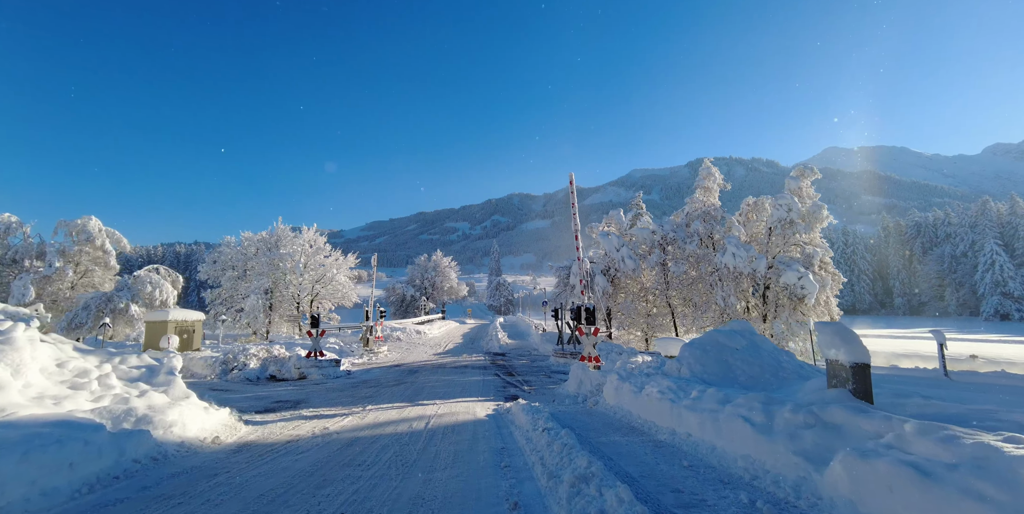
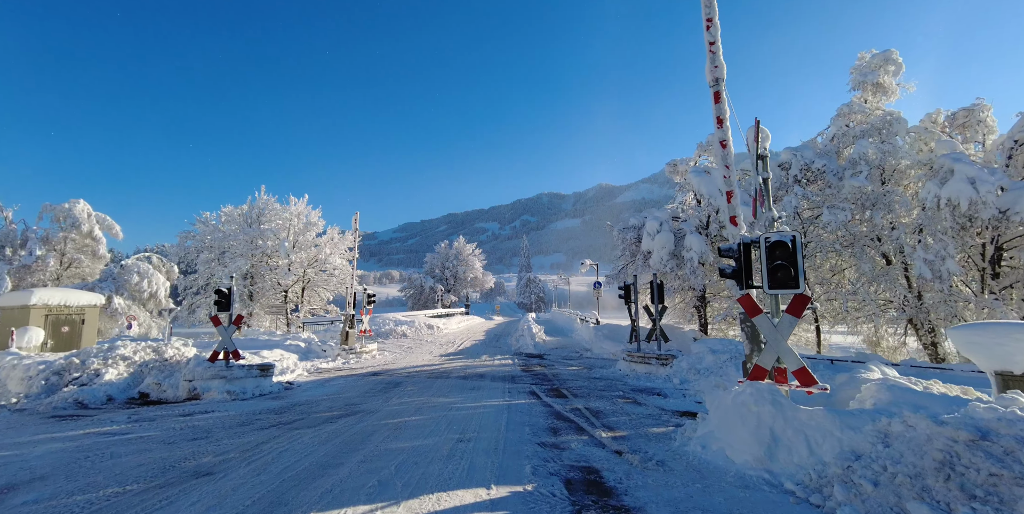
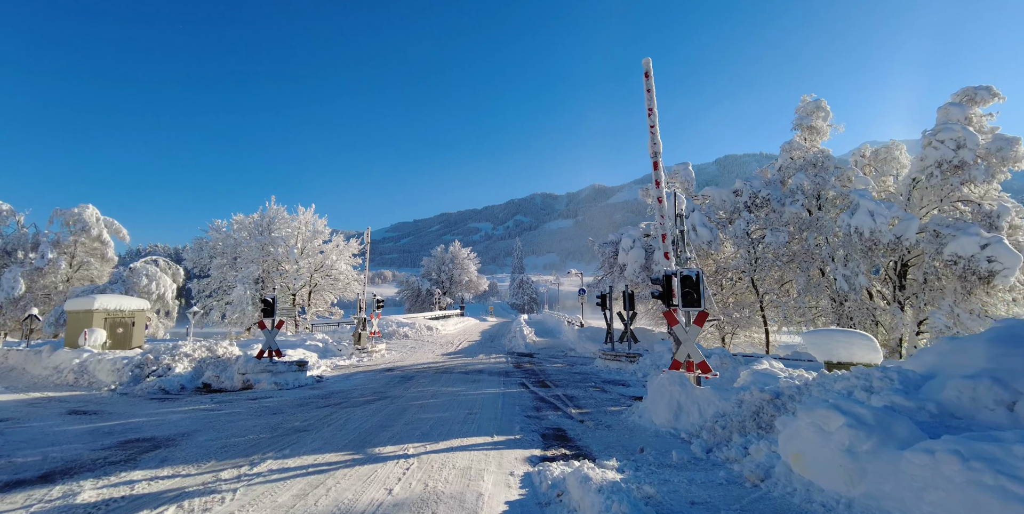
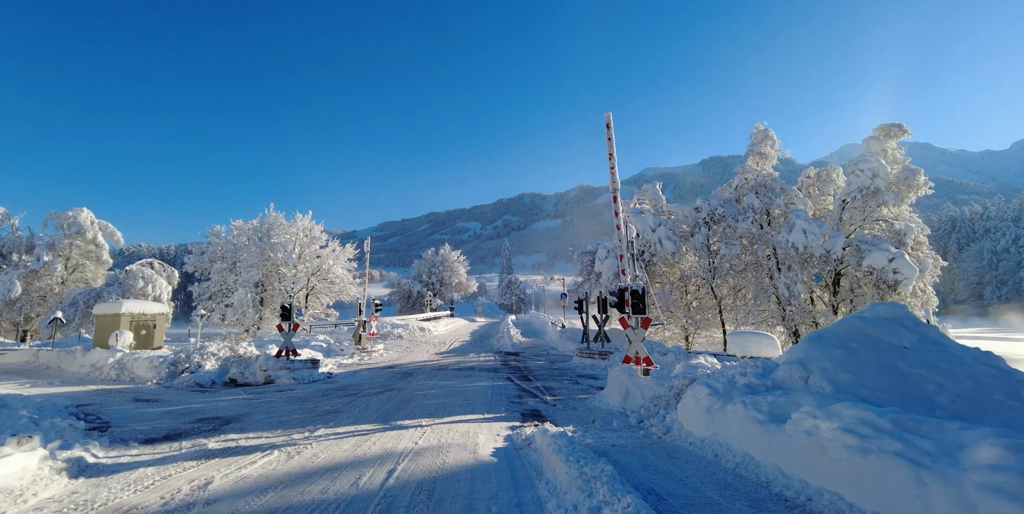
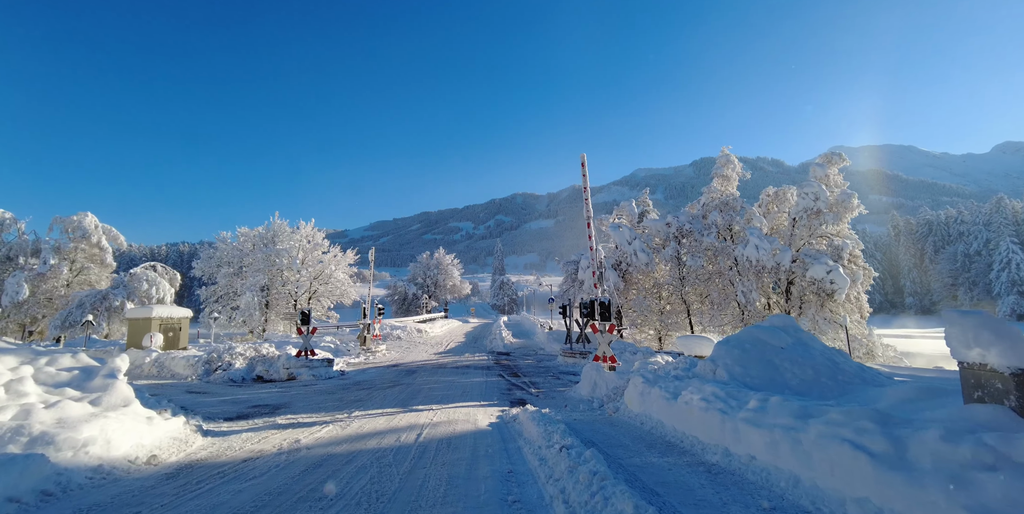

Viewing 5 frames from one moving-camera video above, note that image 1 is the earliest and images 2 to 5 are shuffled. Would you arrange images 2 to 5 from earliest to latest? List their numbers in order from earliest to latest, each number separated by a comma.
5, 4, 3, 2
